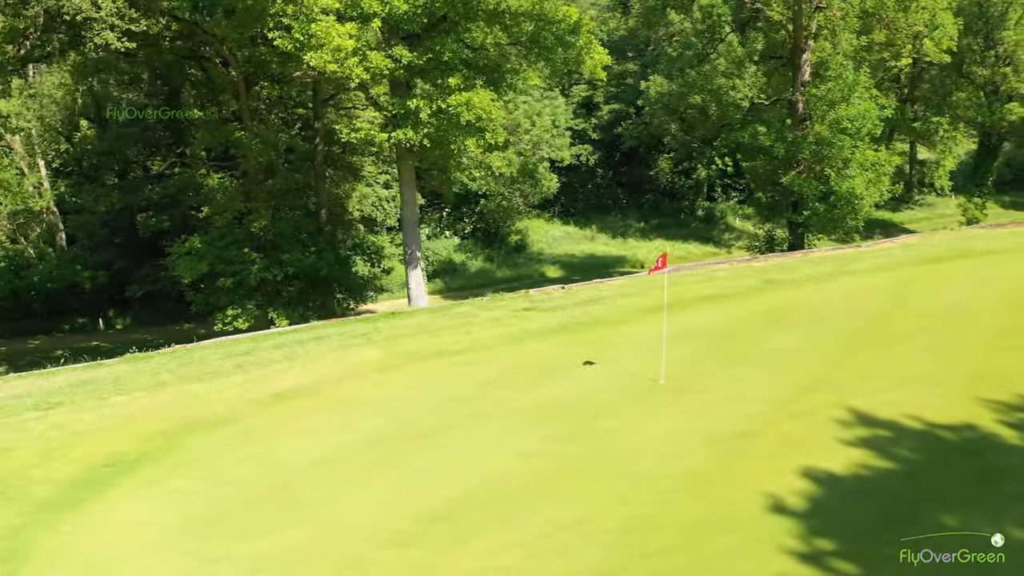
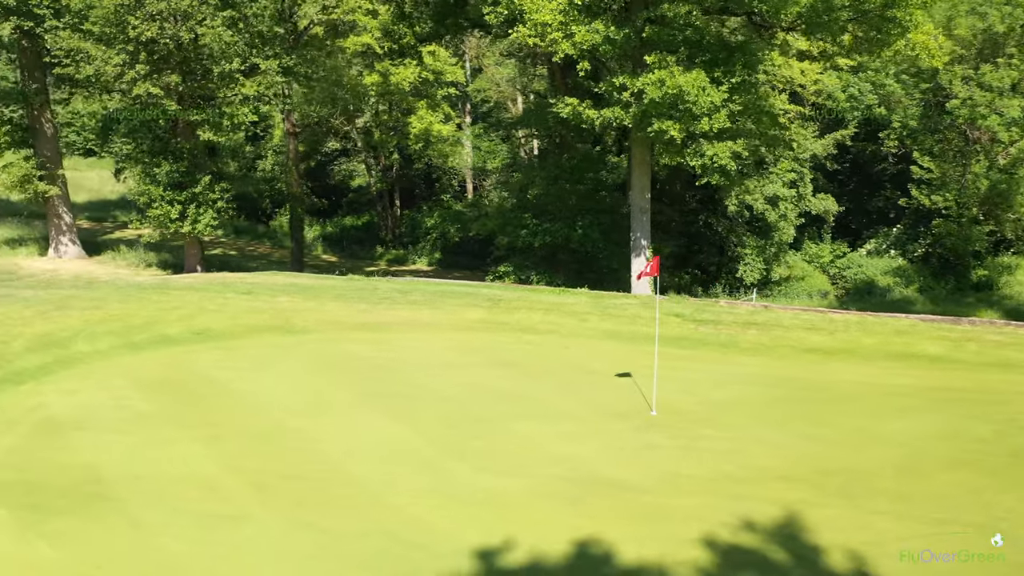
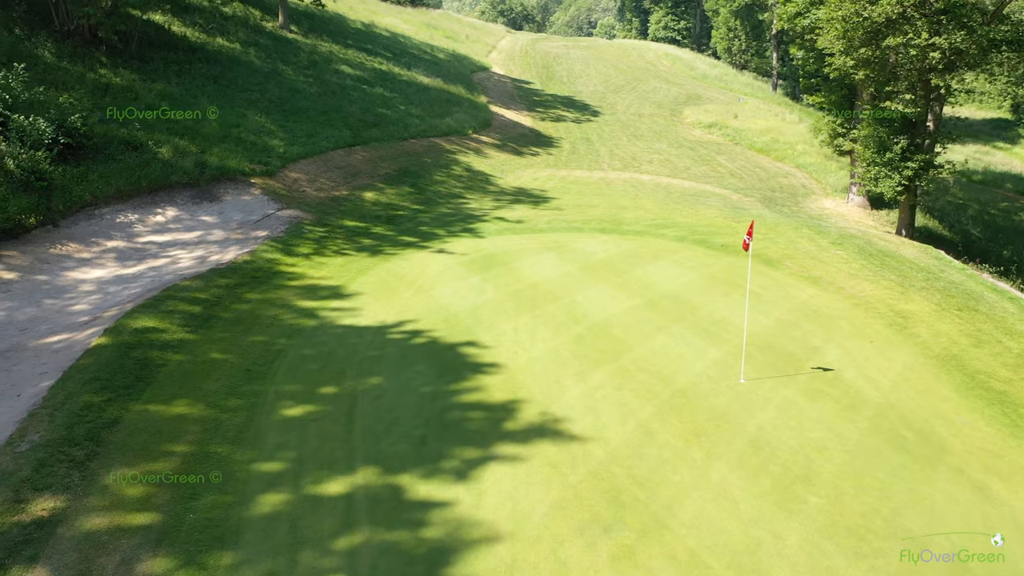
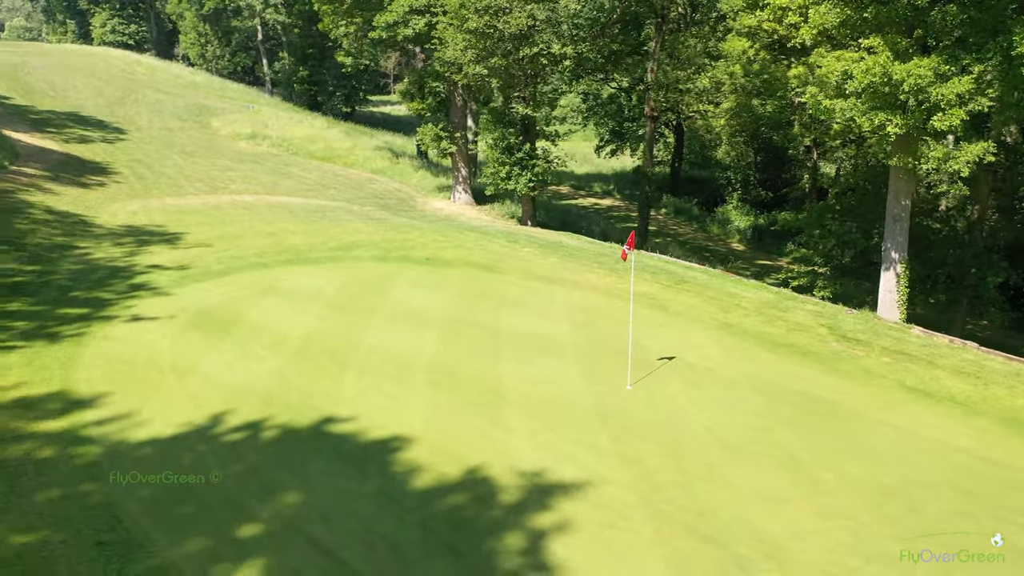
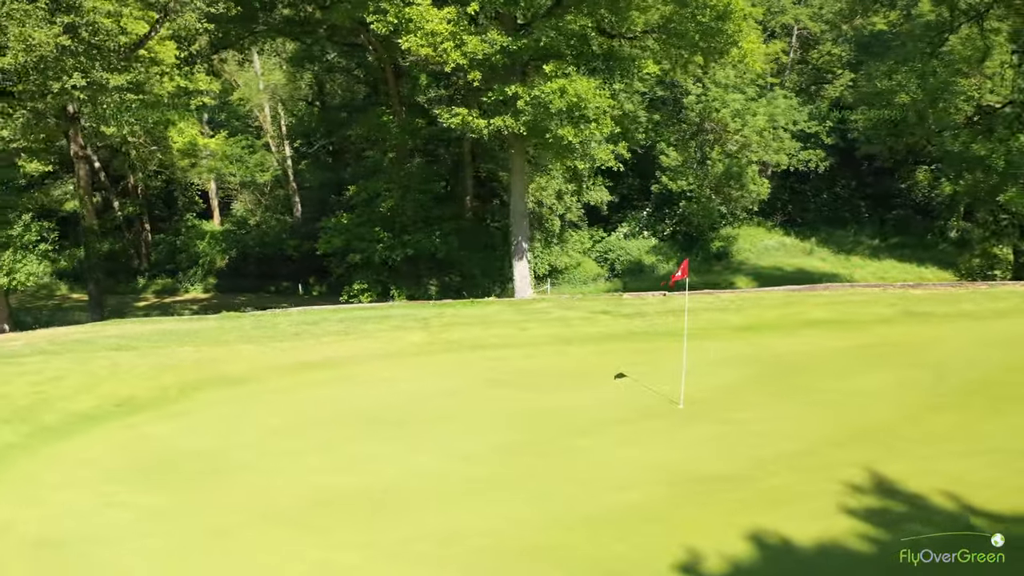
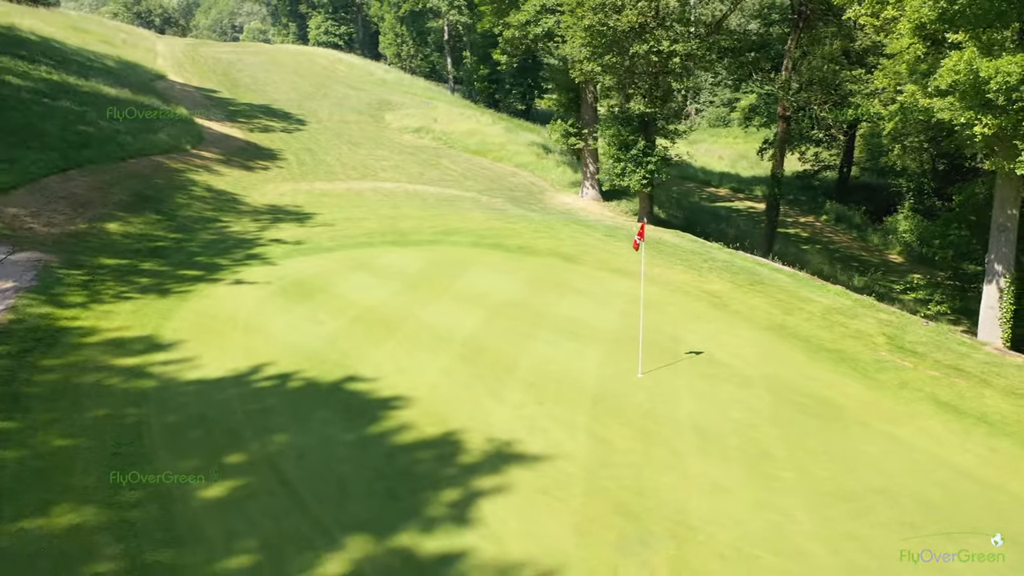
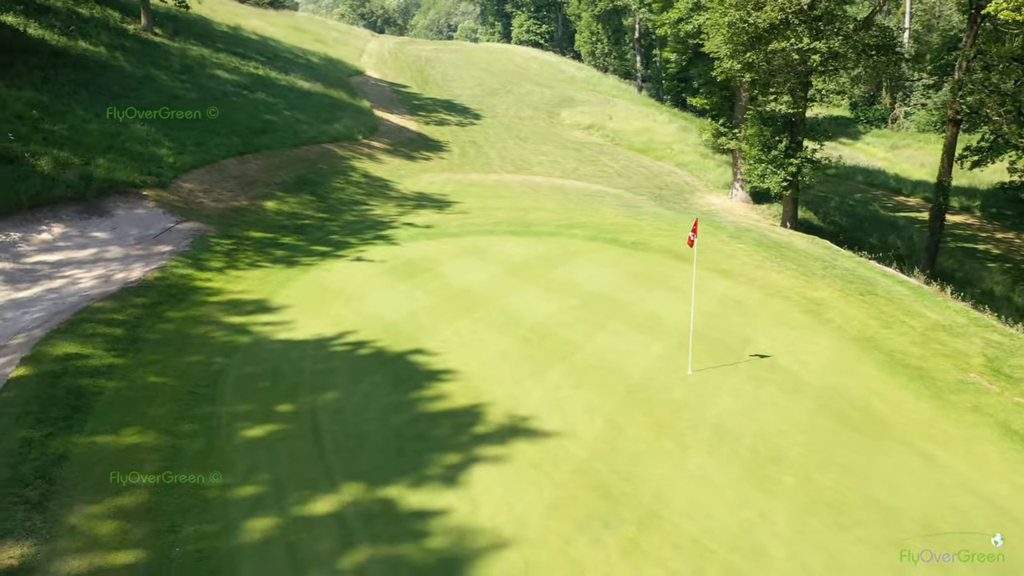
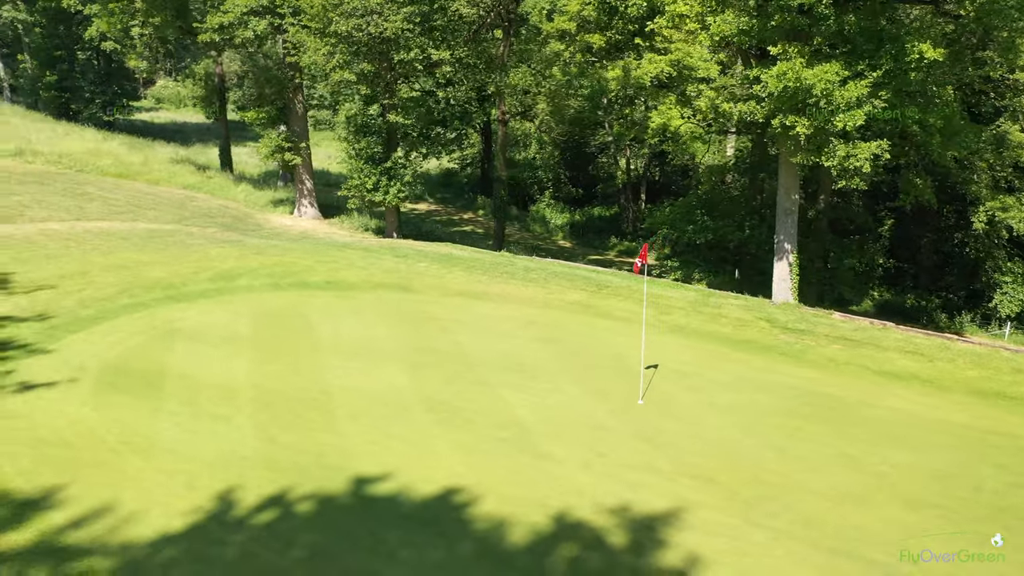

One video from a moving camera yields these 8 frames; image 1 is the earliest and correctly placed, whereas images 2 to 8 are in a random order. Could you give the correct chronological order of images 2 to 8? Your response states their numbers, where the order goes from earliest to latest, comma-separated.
5, 2, 8, 4, 6, 7, 3
